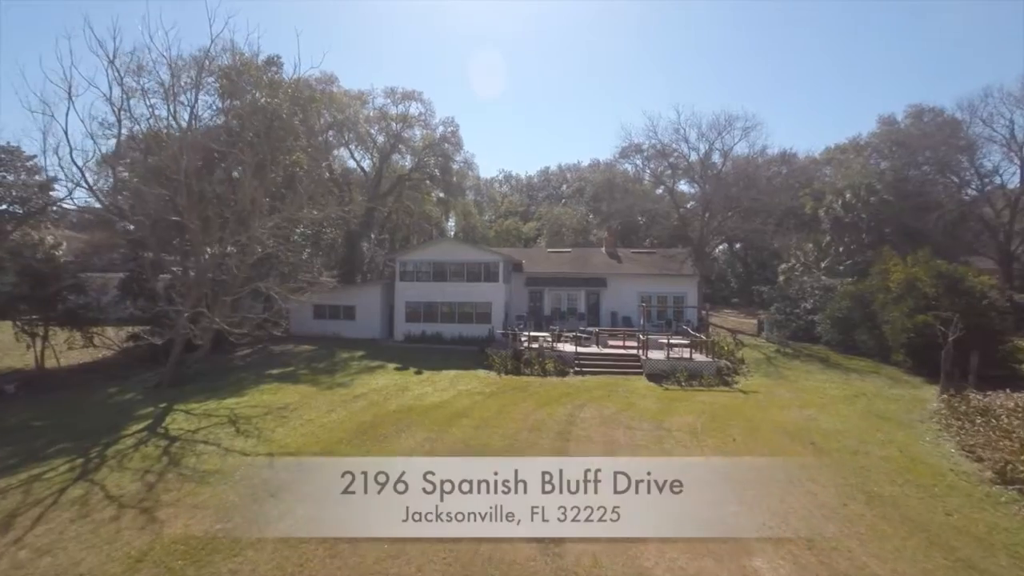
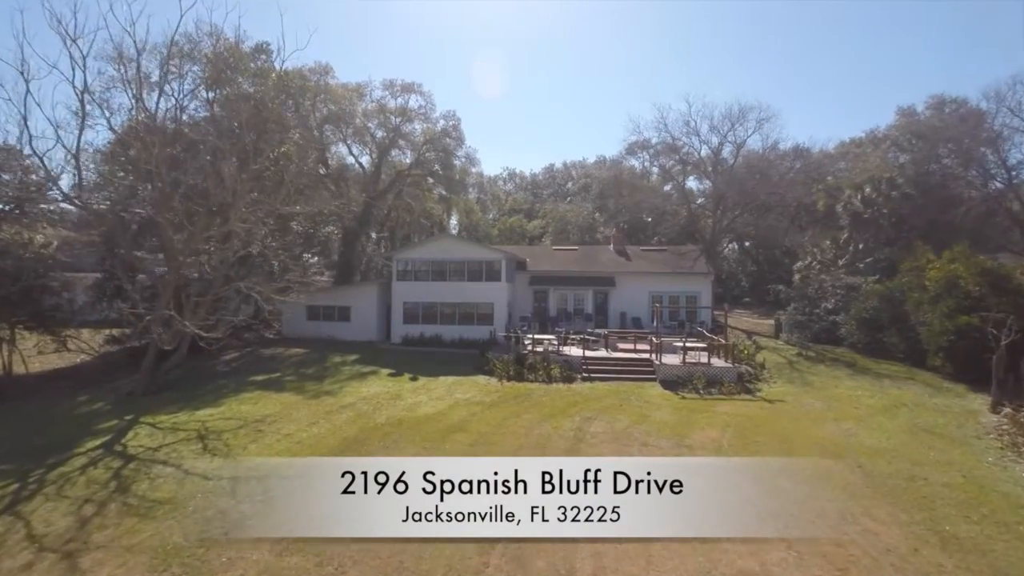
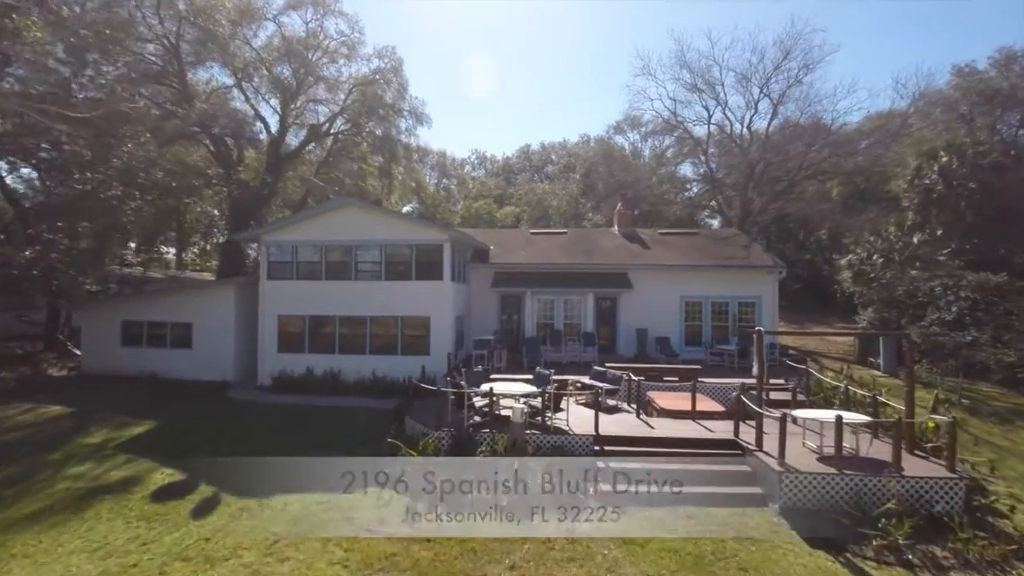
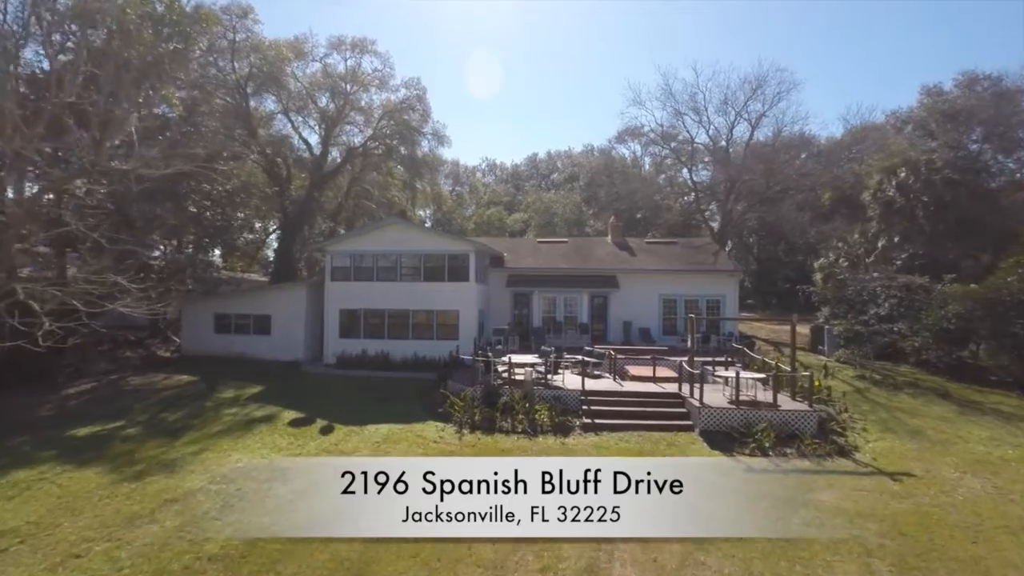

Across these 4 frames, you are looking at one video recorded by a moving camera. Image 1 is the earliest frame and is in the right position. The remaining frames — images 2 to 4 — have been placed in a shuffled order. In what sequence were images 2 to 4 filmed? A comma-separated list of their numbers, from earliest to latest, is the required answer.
2, 4, 3
